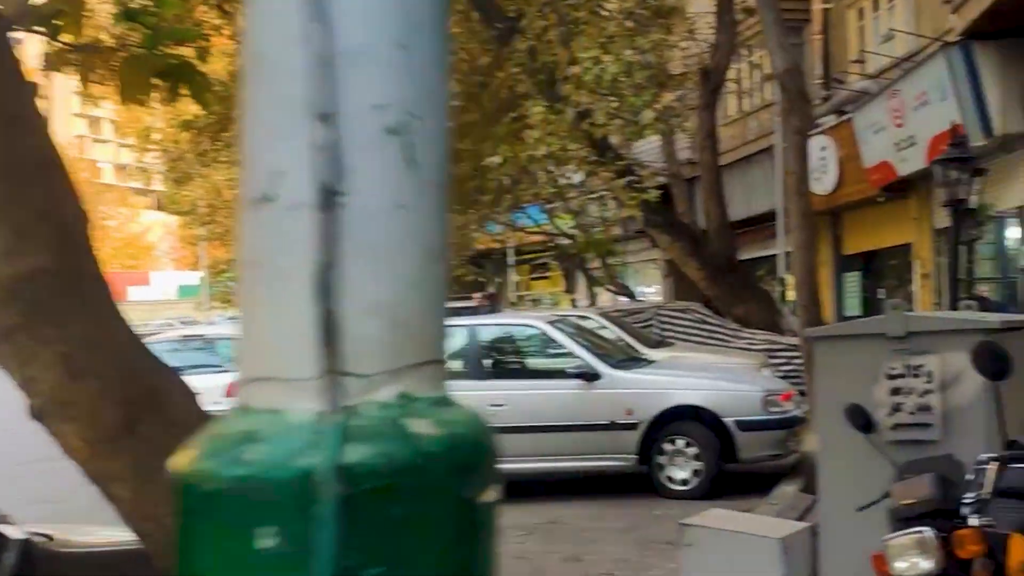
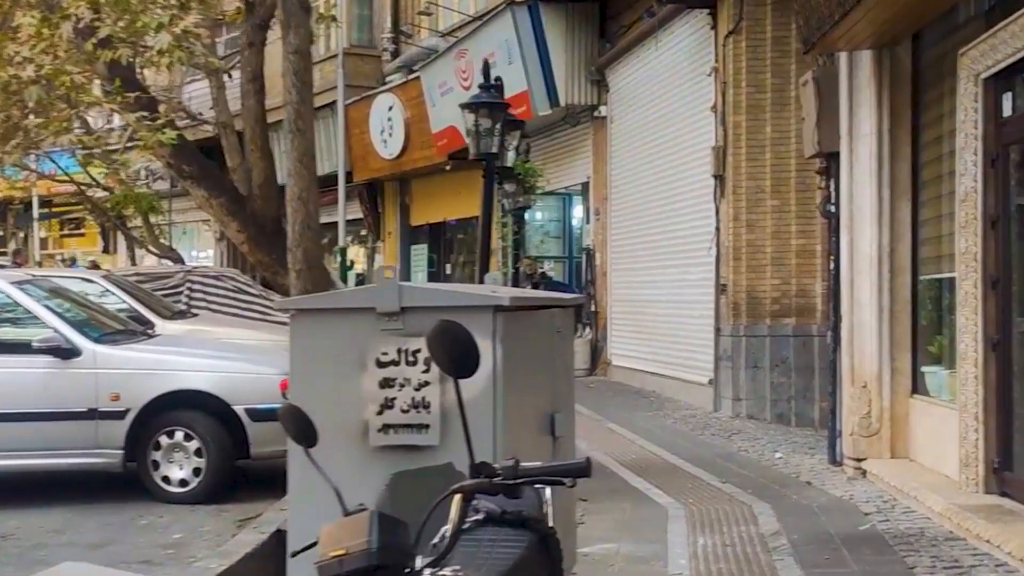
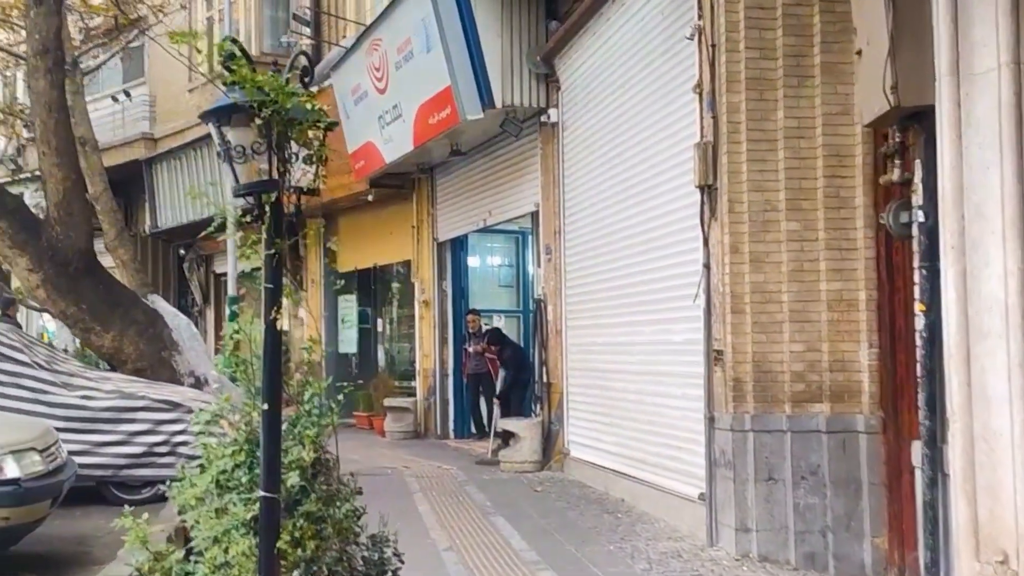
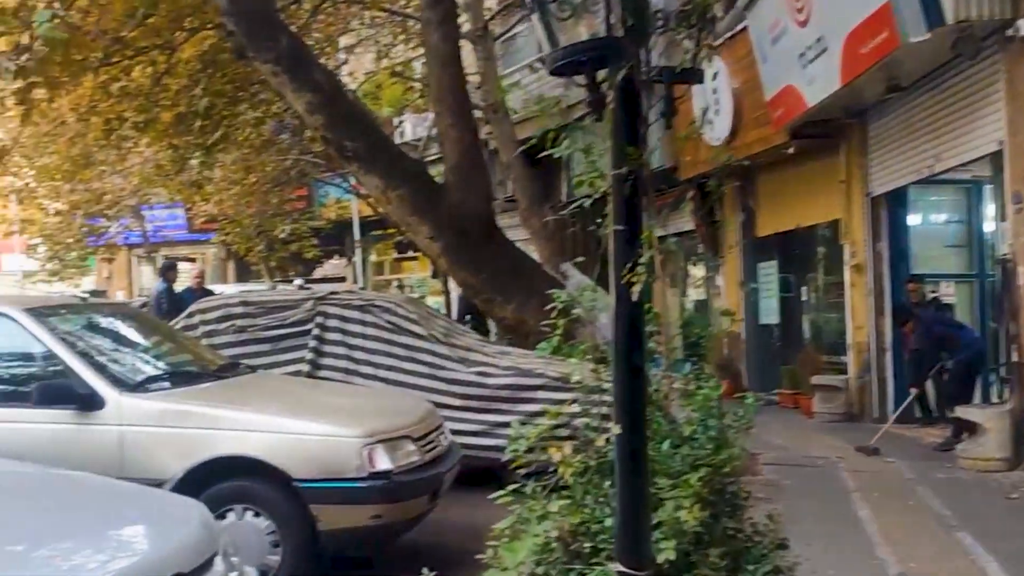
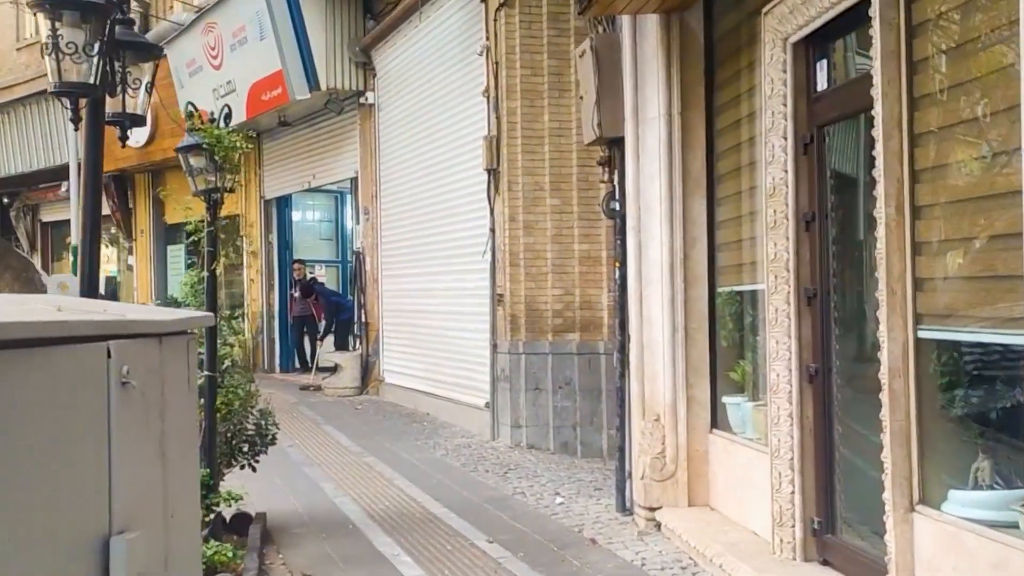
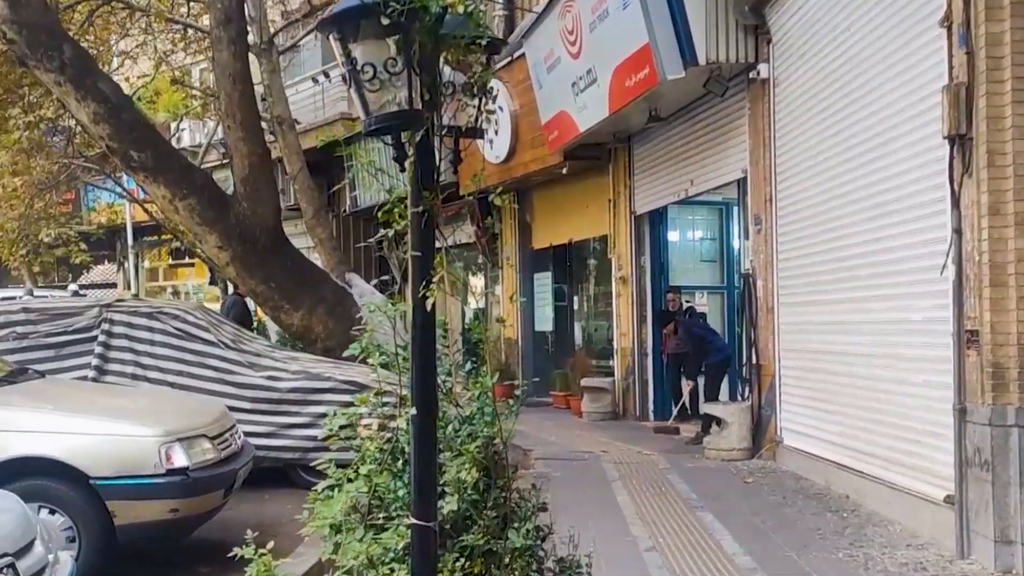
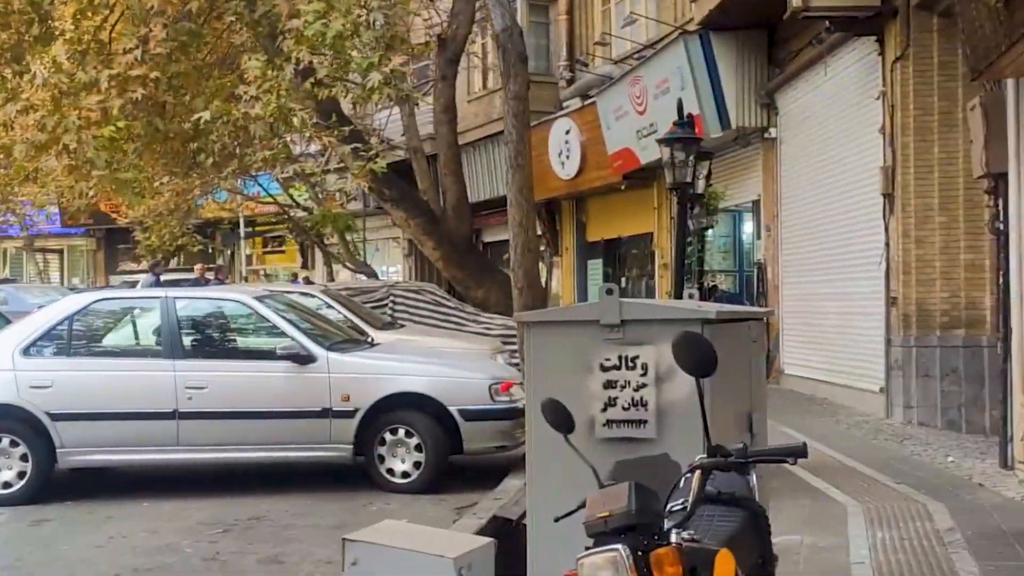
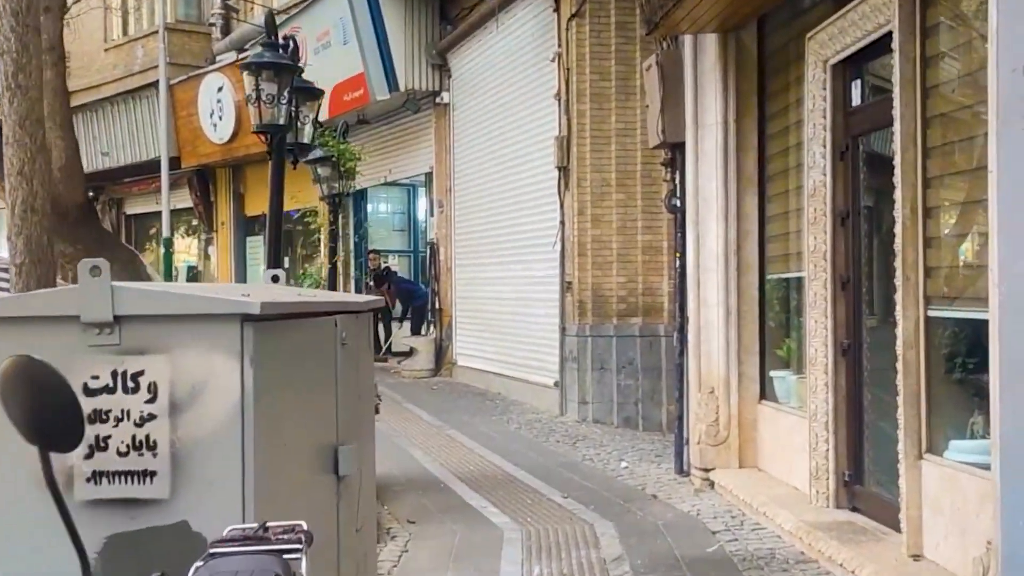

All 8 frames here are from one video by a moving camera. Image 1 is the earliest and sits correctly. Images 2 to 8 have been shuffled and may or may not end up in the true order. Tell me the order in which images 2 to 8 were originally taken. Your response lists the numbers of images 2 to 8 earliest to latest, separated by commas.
7, 2, 8, 5, 3, 6, 4
